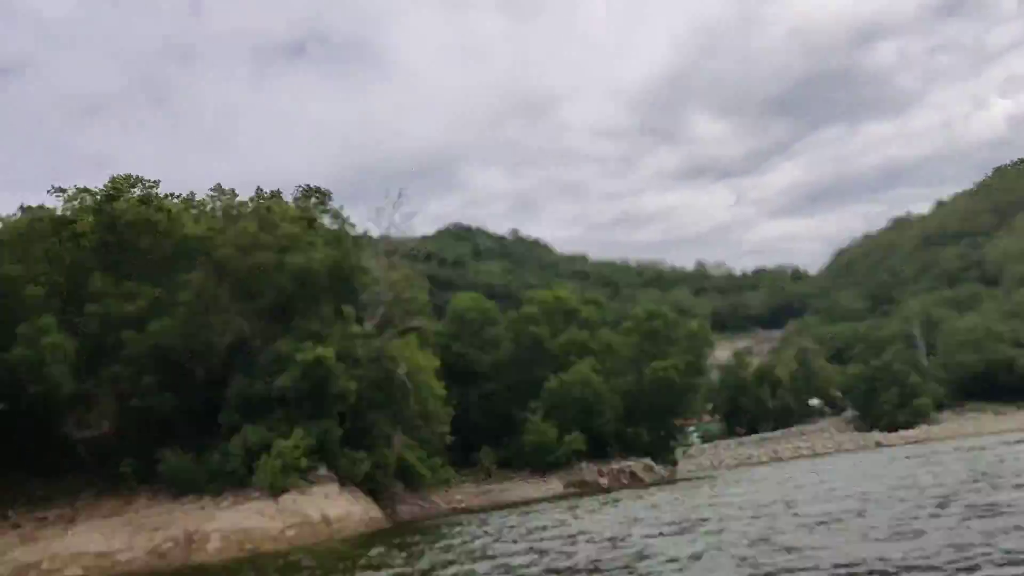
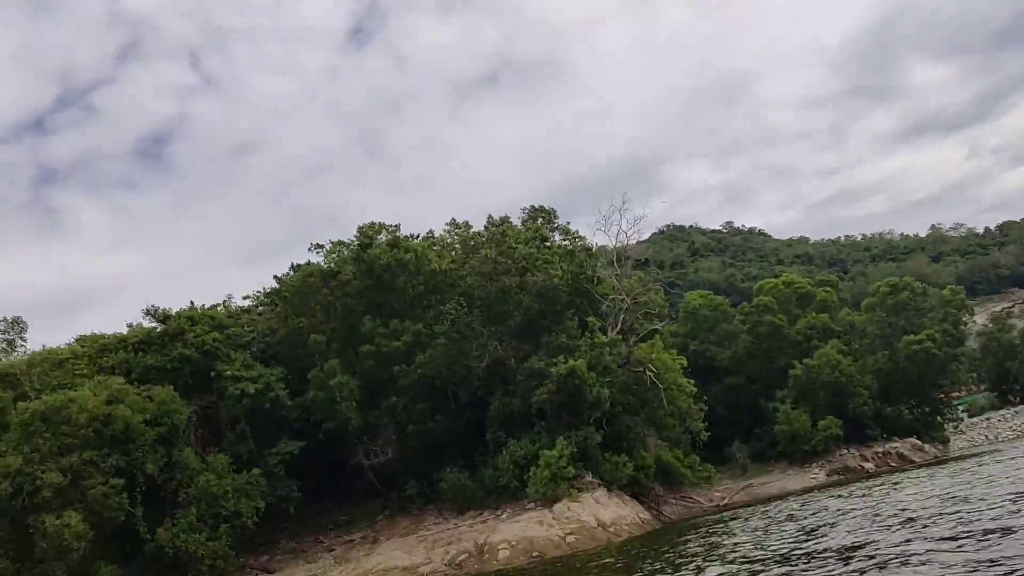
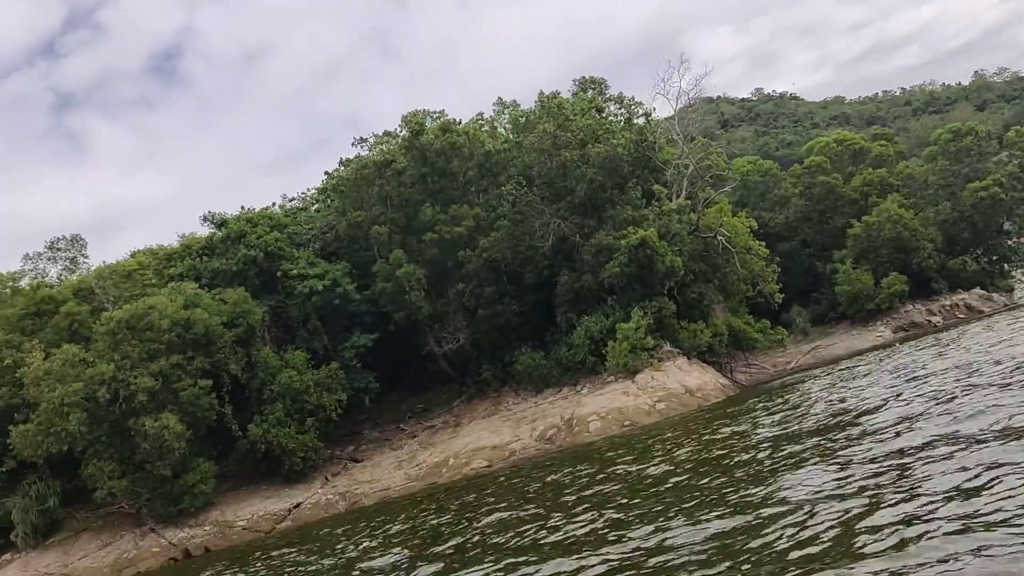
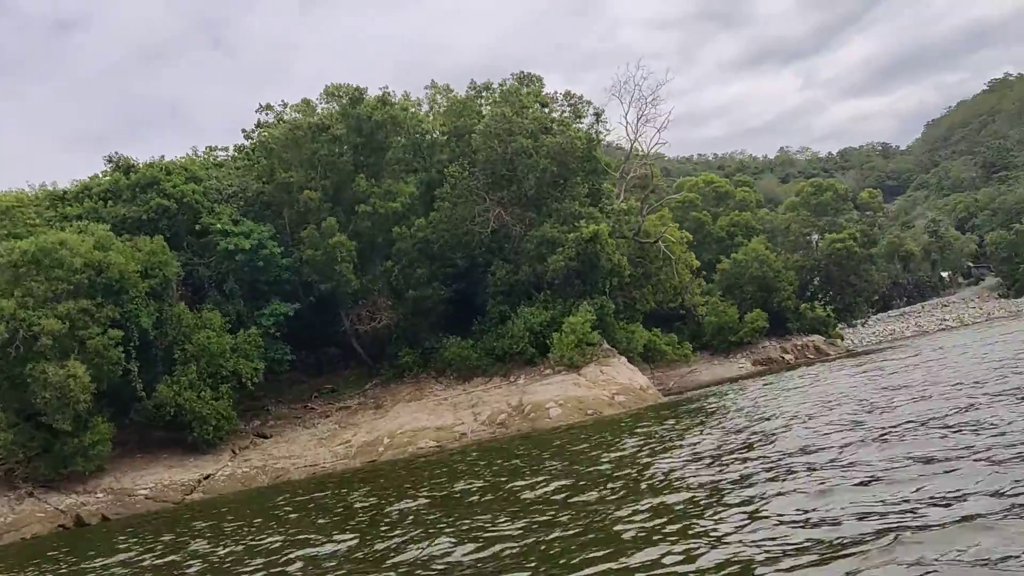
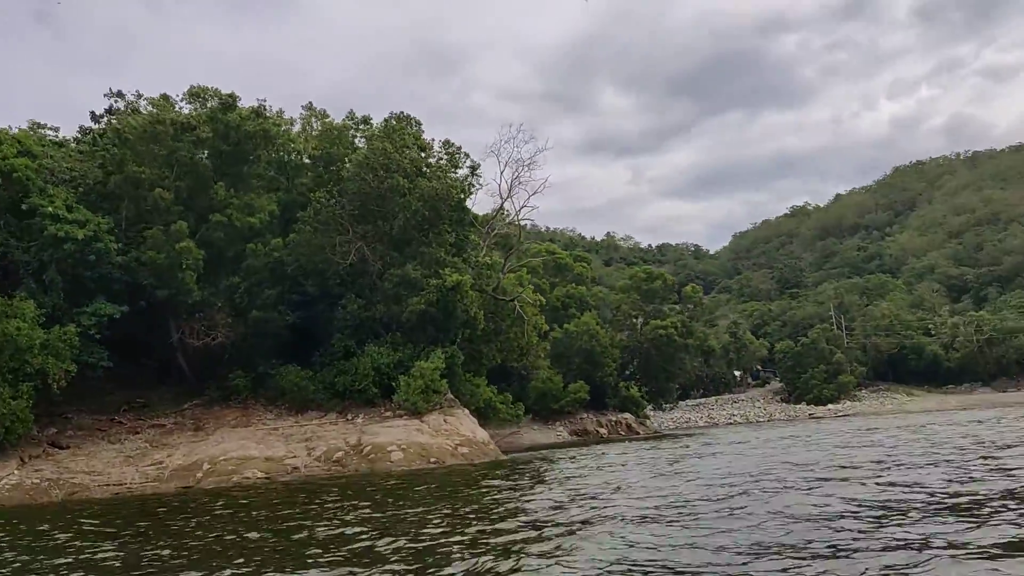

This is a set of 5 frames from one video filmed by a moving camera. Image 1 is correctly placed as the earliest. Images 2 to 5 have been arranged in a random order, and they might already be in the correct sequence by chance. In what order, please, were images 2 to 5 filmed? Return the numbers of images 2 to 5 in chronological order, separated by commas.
2, 3, 4, 5
